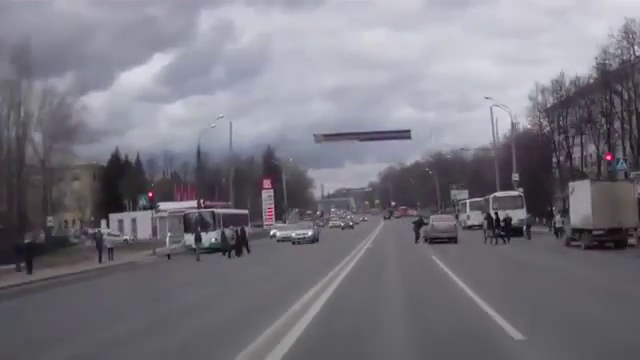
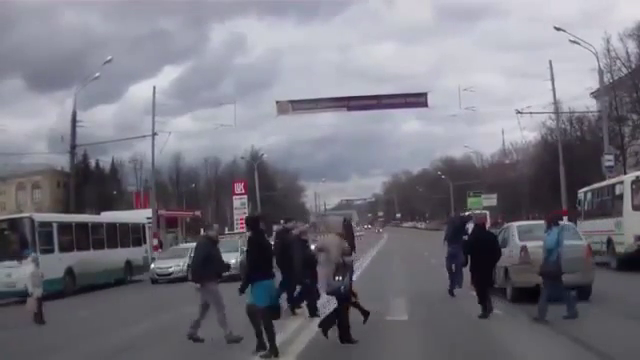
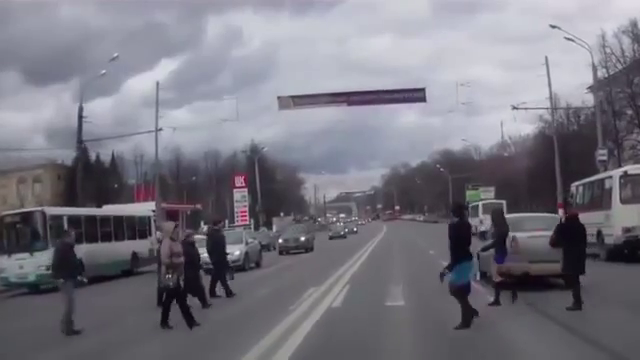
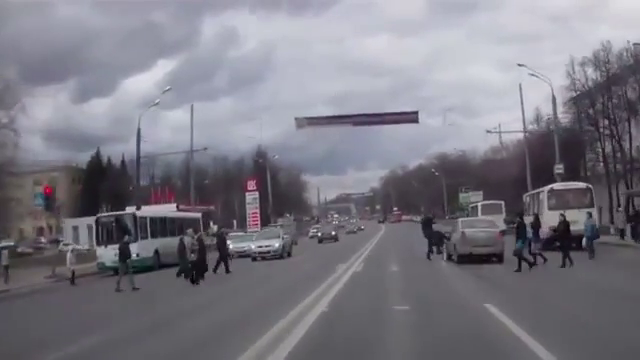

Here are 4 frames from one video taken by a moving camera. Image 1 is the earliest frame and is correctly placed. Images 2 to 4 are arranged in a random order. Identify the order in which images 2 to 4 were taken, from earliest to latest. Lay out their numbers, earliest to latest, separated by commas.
4, 3, 2
